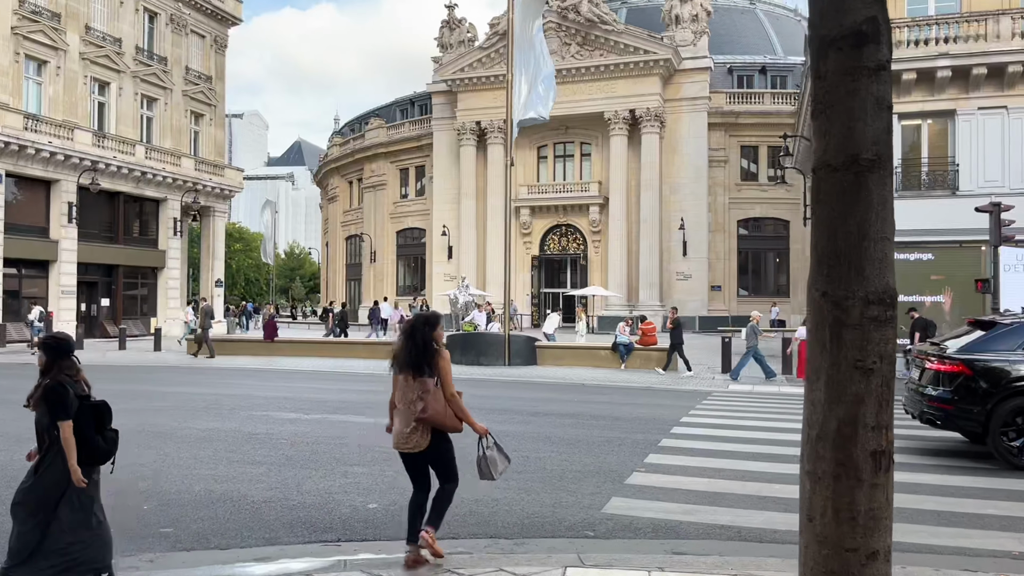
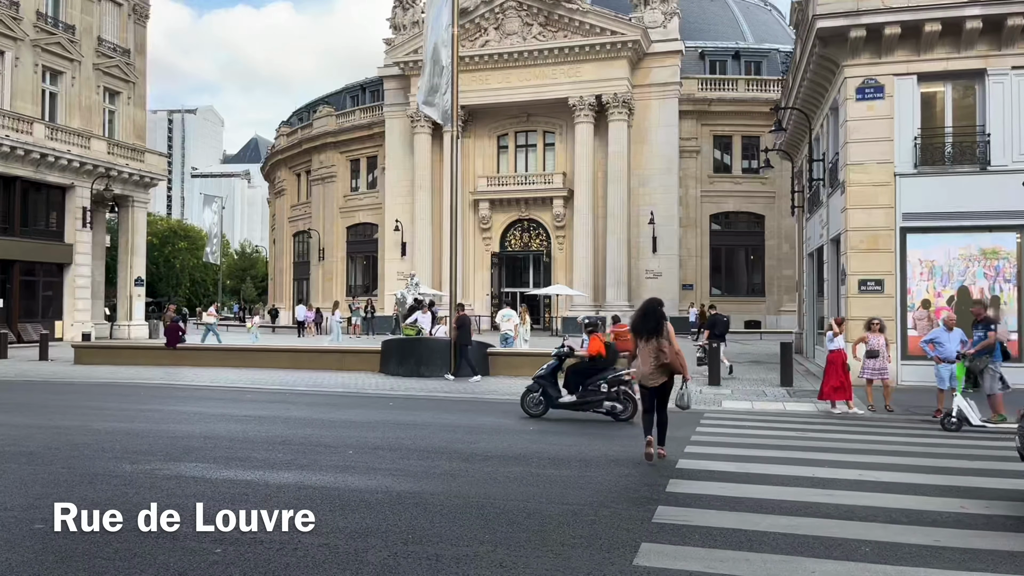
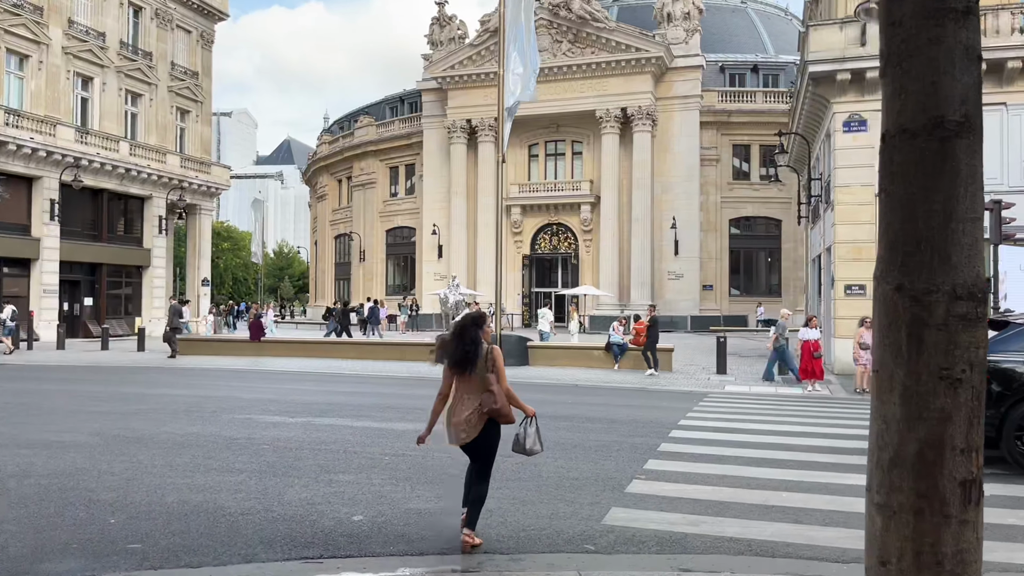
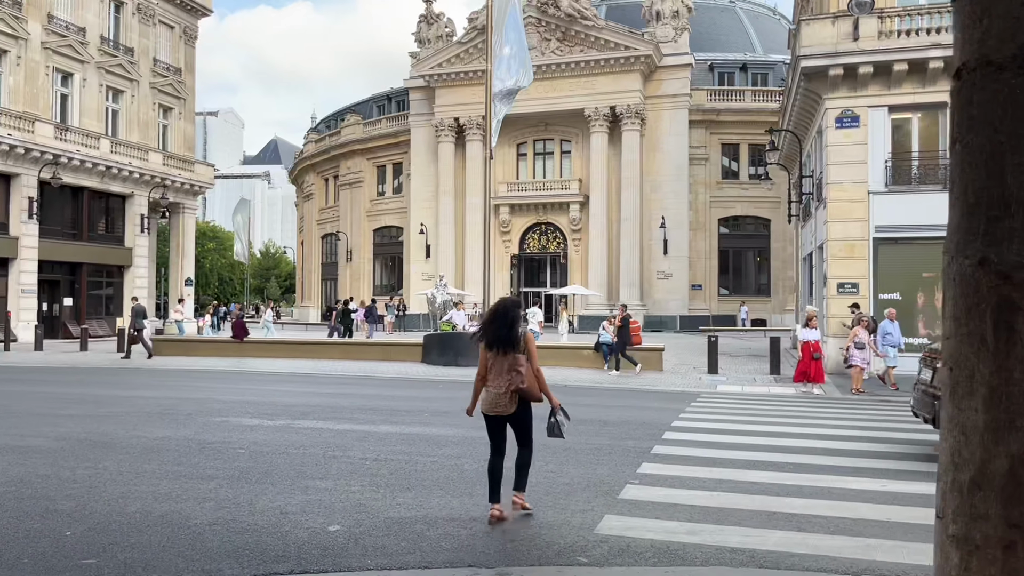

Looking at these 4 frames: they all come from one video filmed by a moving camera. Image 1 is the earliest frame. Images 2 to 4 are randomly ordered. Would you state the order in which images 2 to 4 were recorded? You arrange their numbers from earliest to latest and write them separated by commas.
3, 4, 2
